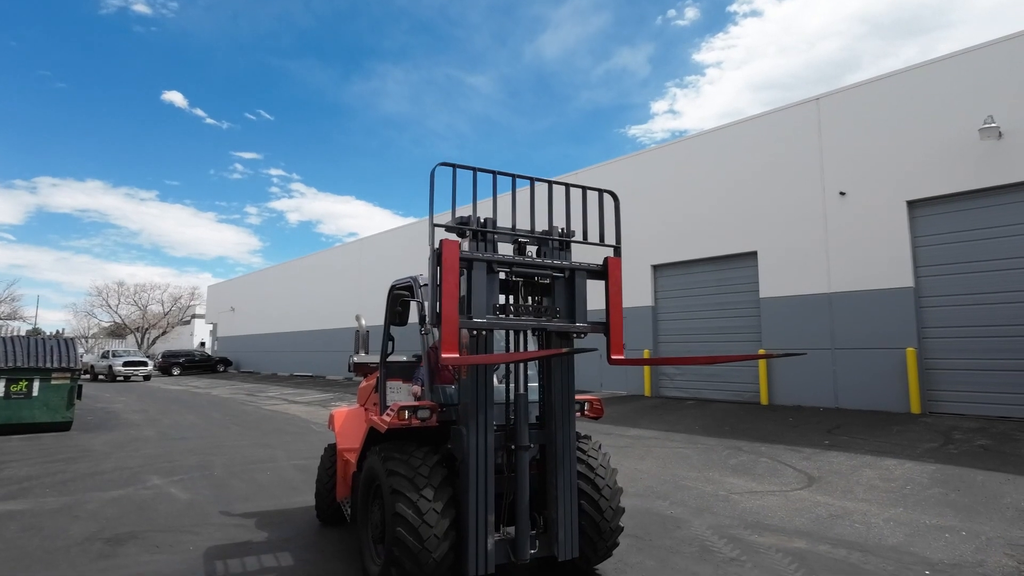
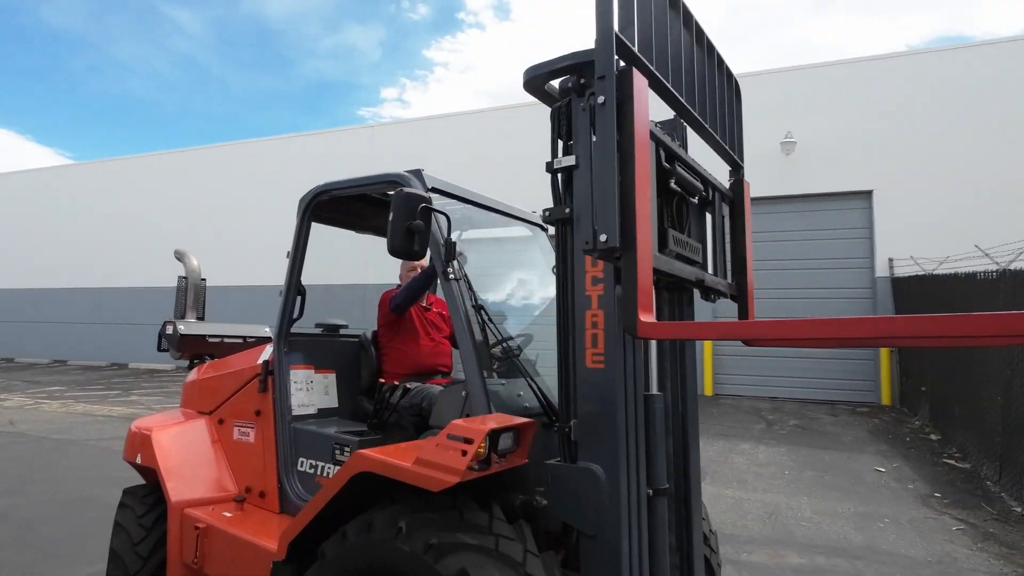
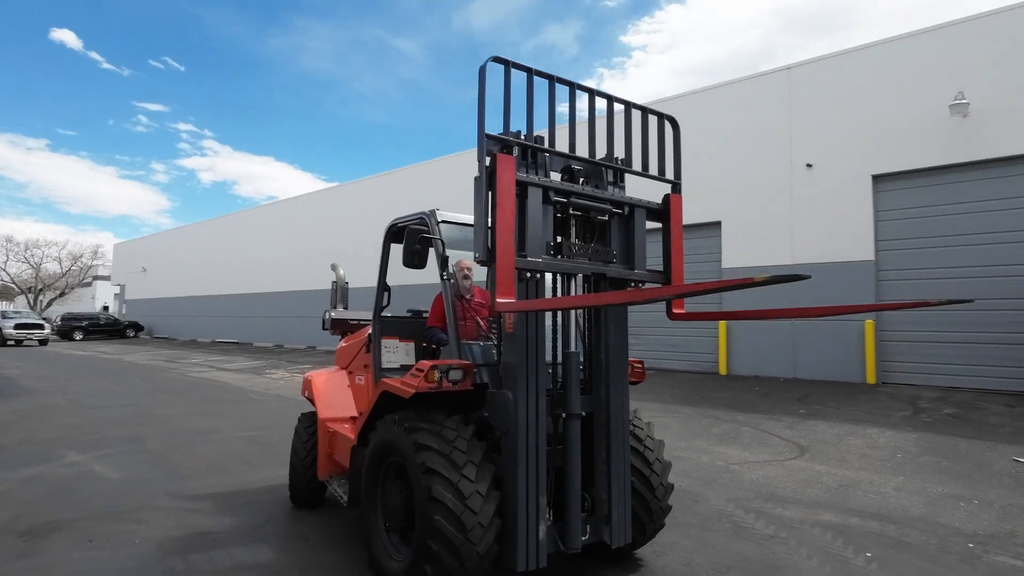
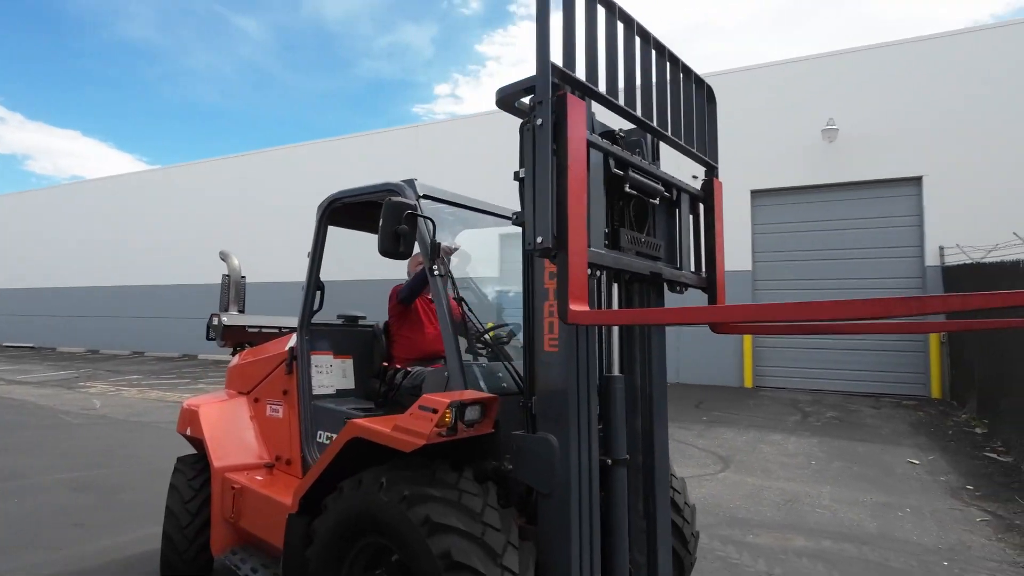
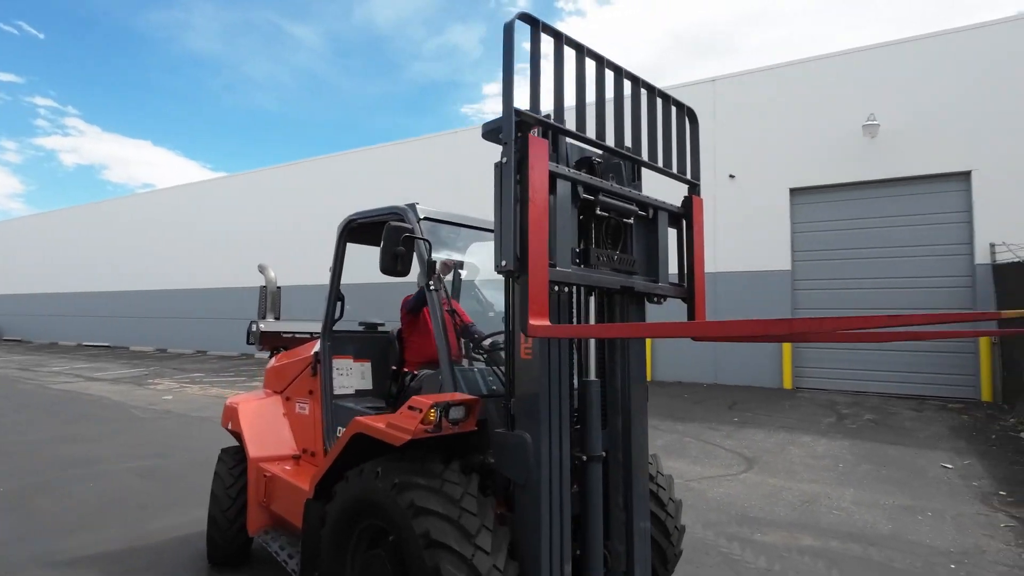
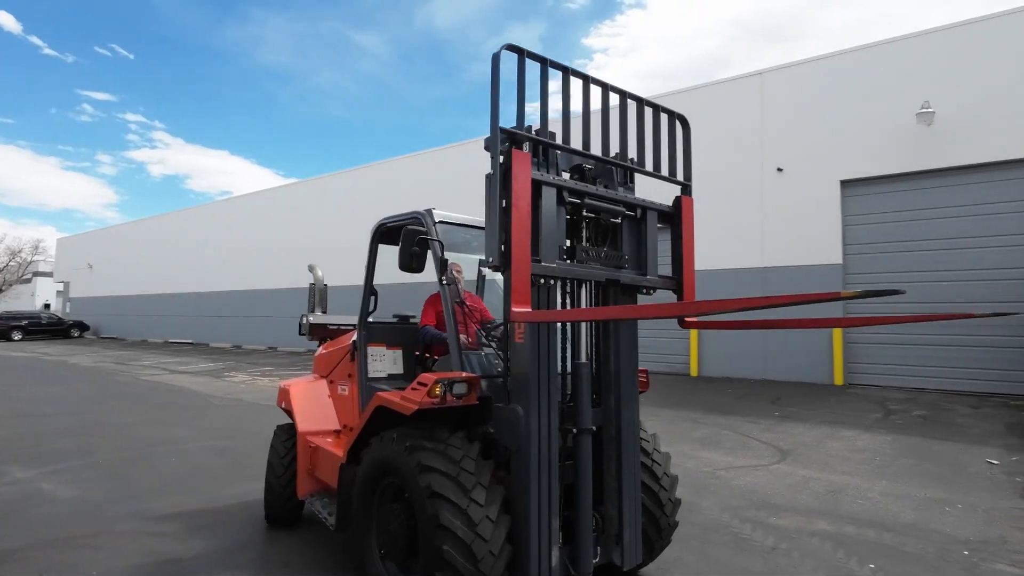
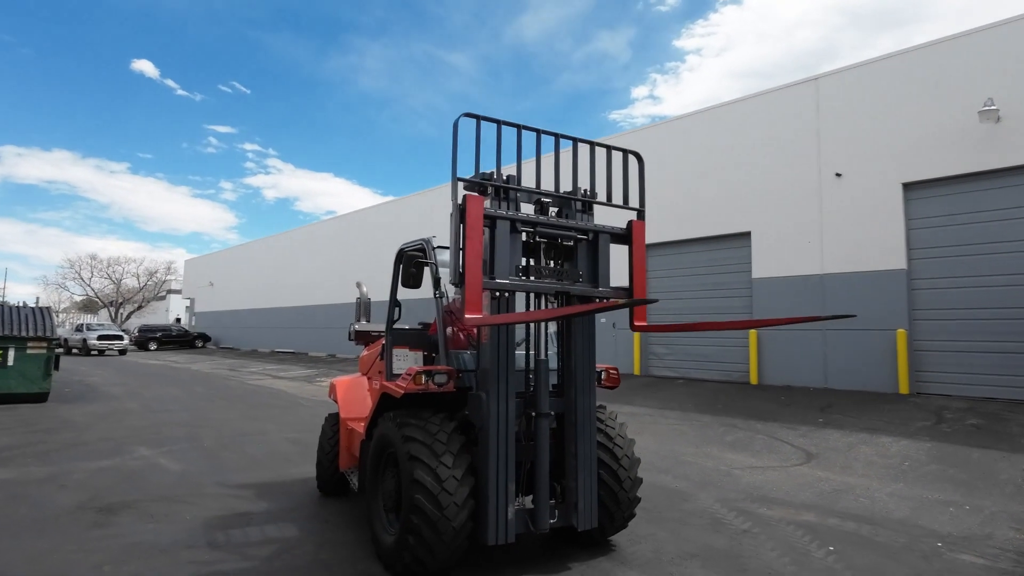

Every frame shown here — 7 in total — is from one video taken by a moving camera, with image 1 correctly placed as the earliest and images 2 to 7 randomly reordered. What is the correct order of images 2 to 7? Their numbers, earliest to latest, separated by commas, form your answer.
7, 3, 6, 5, 4, 2
